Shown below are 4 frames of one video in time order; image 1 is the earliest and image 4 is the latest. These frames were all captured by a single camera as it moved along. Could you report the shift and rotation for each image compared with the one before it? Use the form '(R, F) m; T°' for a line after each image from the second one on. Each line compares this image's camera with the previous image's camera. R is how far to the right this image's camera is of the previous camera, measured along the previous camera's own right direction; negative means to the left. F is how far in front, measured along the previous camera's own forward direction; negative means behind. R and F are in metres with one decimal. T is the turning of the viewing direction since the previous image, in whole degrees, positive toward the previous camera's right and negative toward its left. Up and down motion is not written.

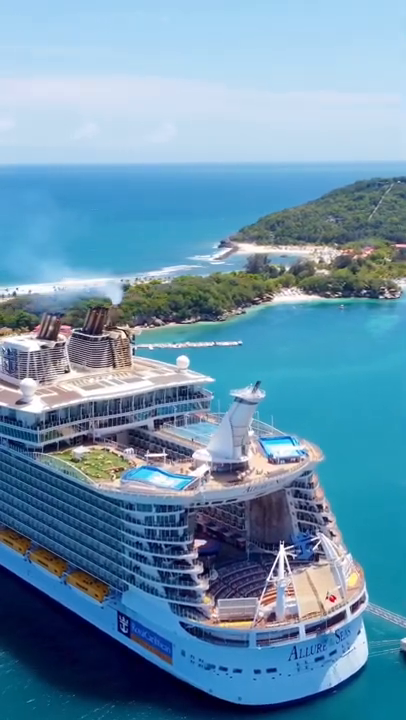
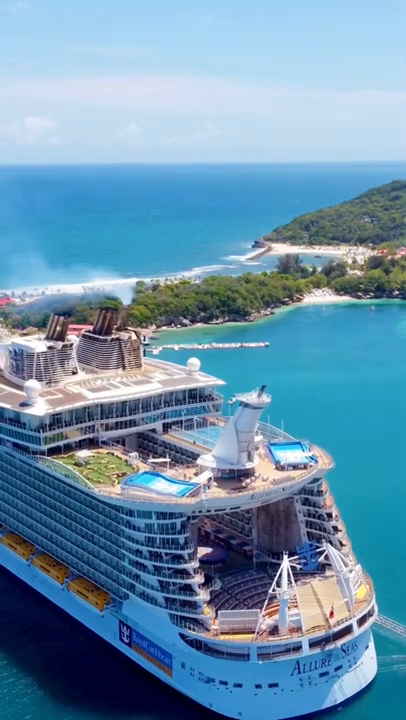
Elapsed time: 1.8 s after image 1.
(+1.1, +1.0) m; -2°
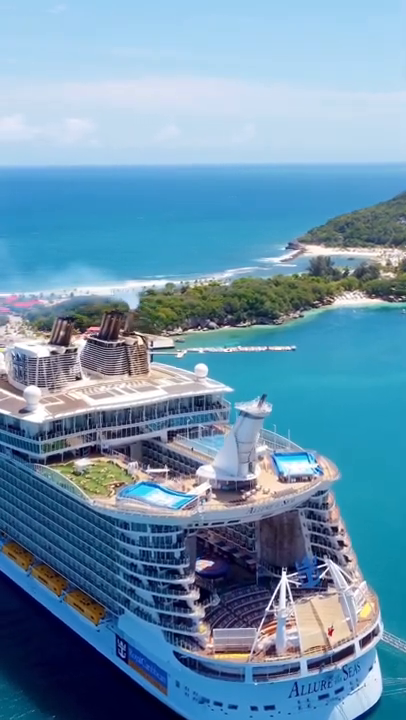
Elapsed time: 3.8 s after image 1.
(+1.2, +1.0) m; -2°
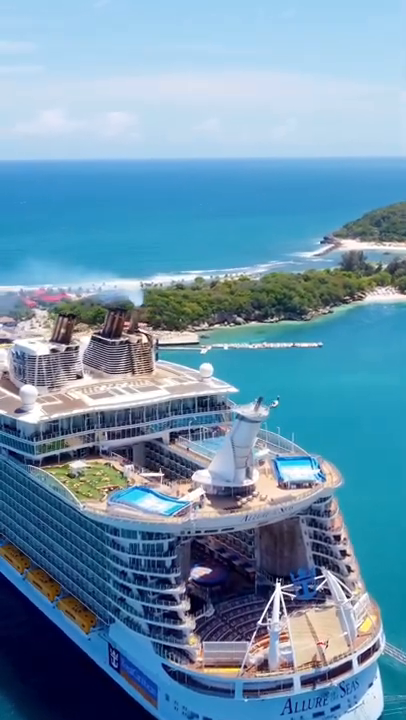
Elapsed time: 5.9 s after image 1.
(+1.3, +1.2) m; -2°
